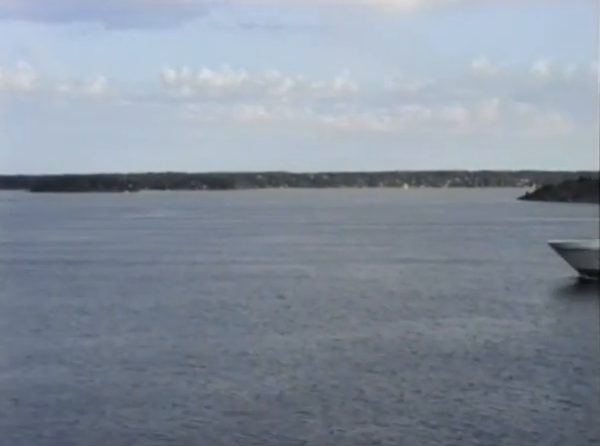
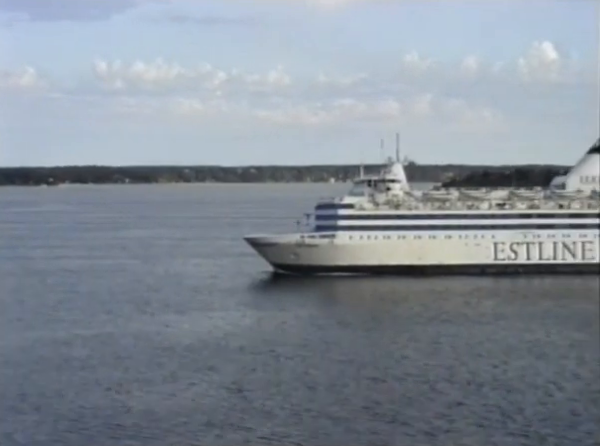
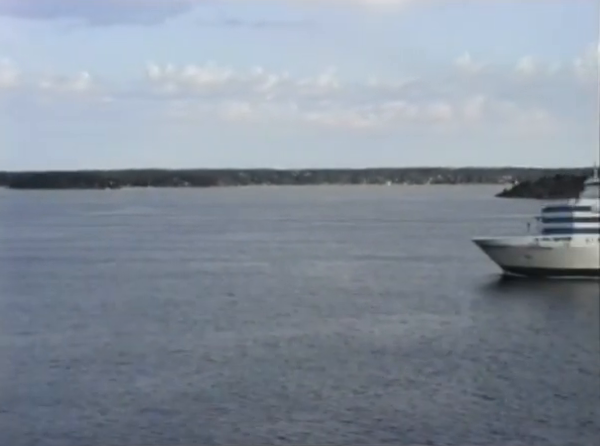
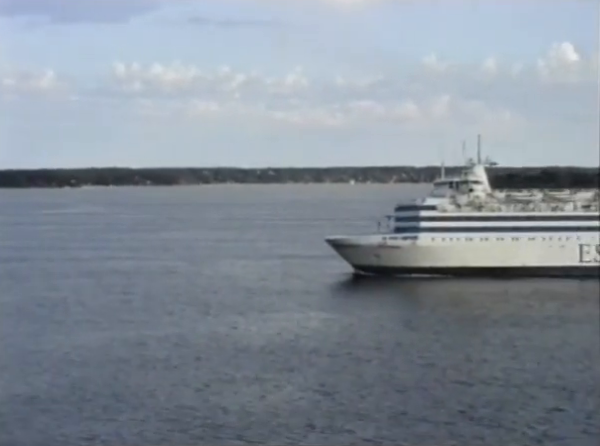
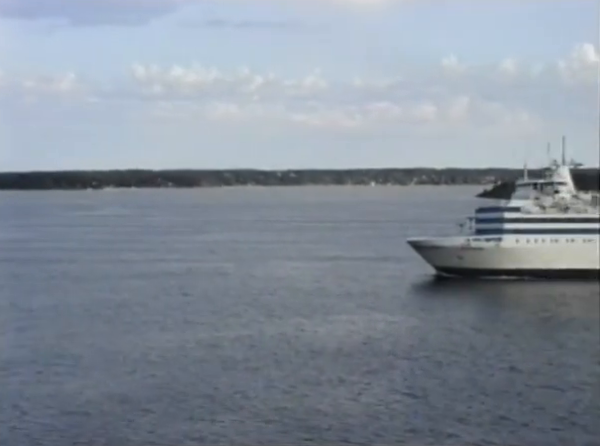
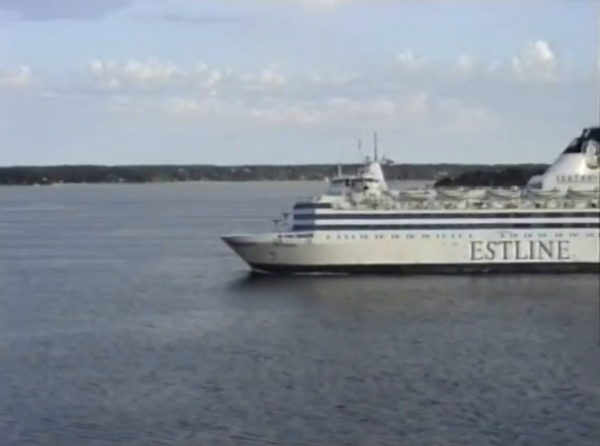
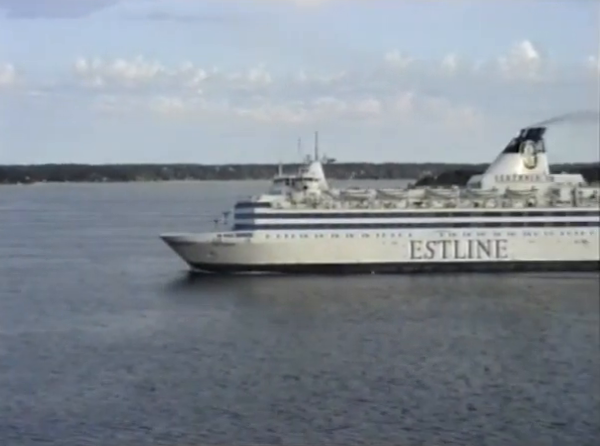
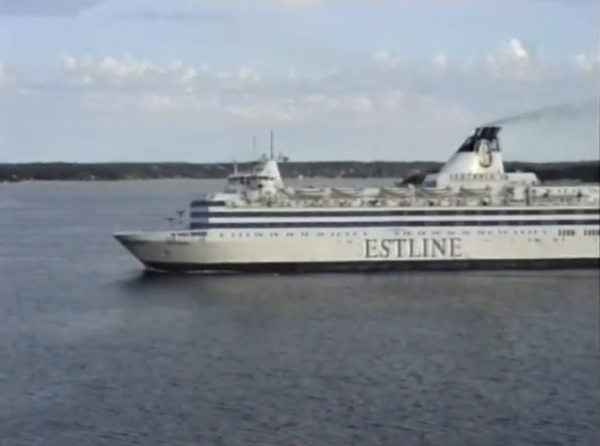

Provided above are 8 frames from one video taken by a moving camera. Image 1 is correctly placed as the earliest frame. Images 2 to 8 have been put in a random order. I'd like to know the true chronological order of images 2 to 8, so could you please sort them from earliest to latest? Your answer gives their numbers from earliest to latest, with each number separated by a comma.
3, 5, 4, 2, 6, 7, 8
